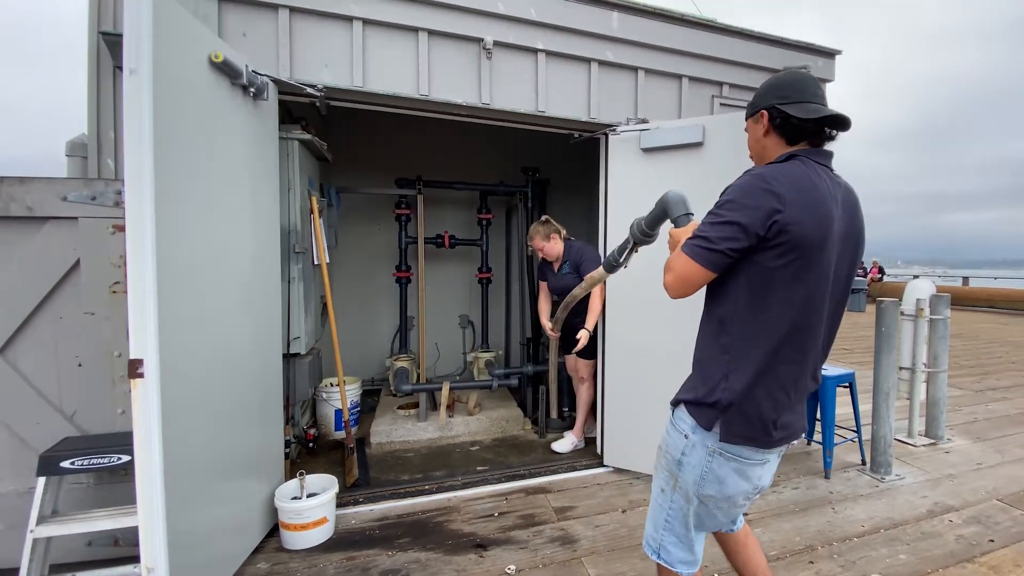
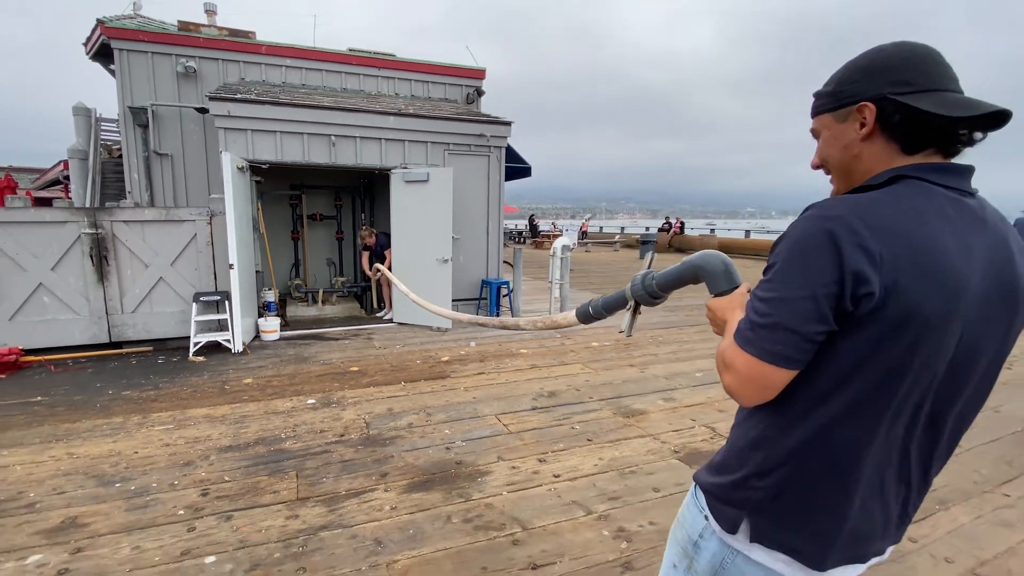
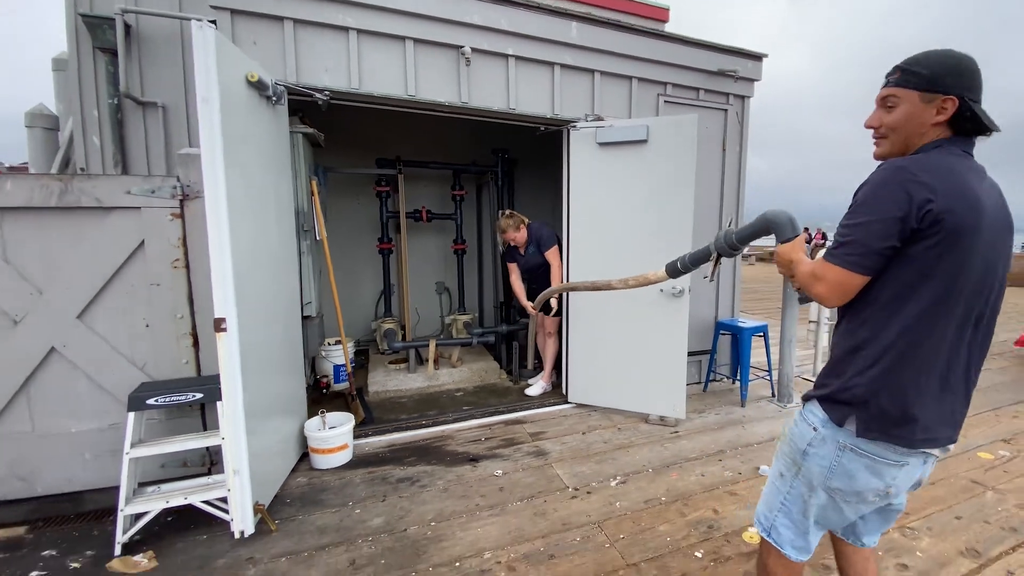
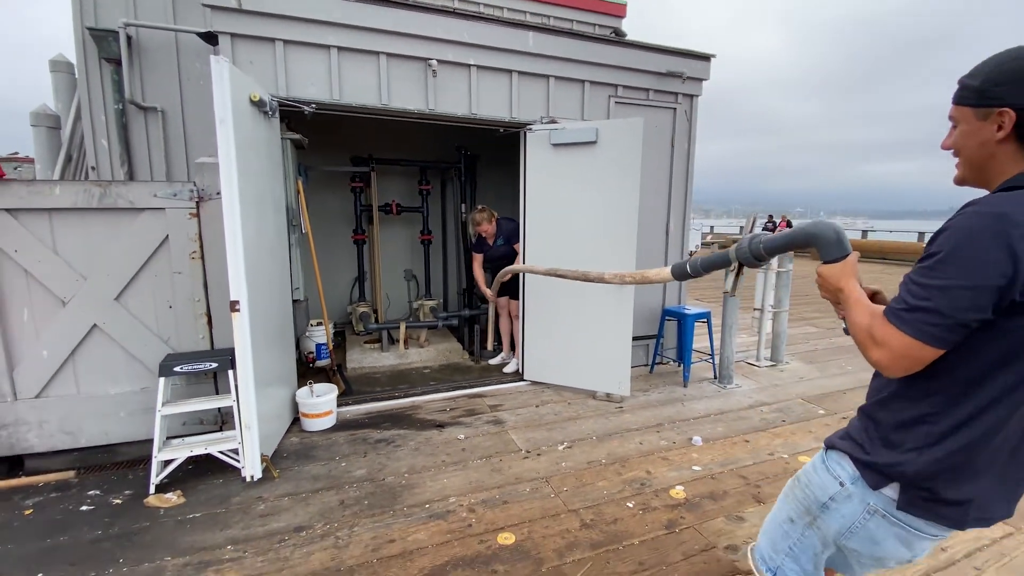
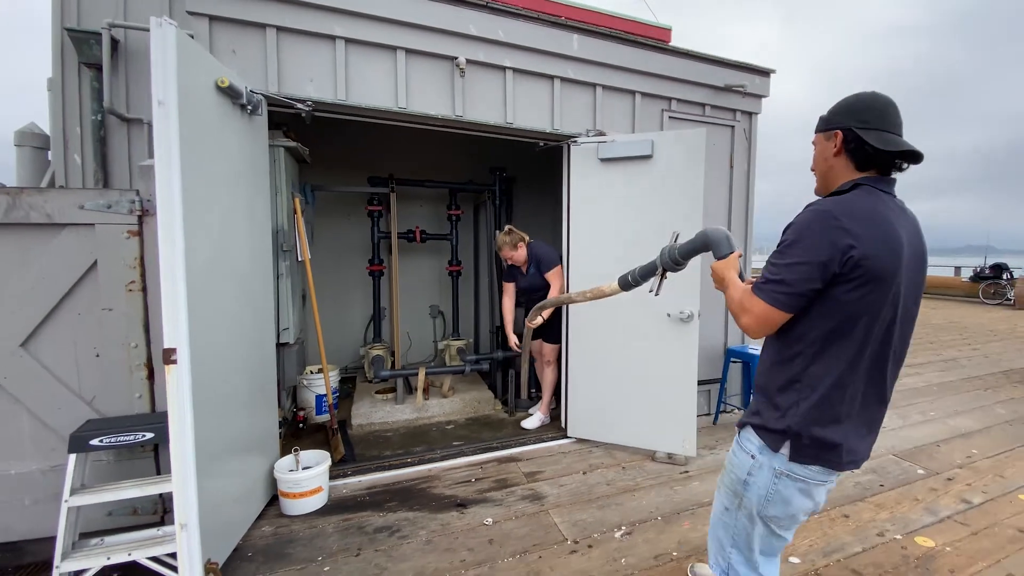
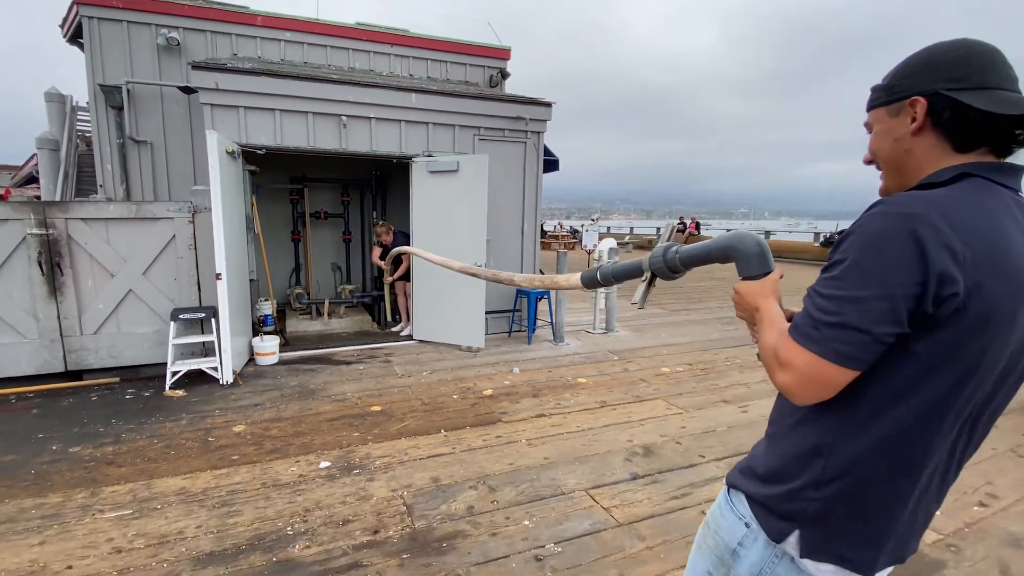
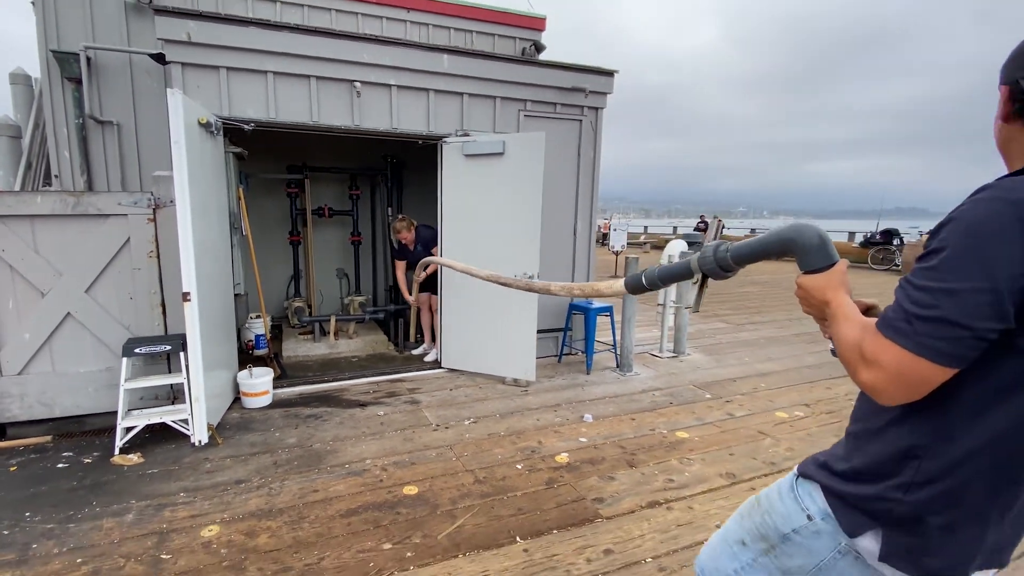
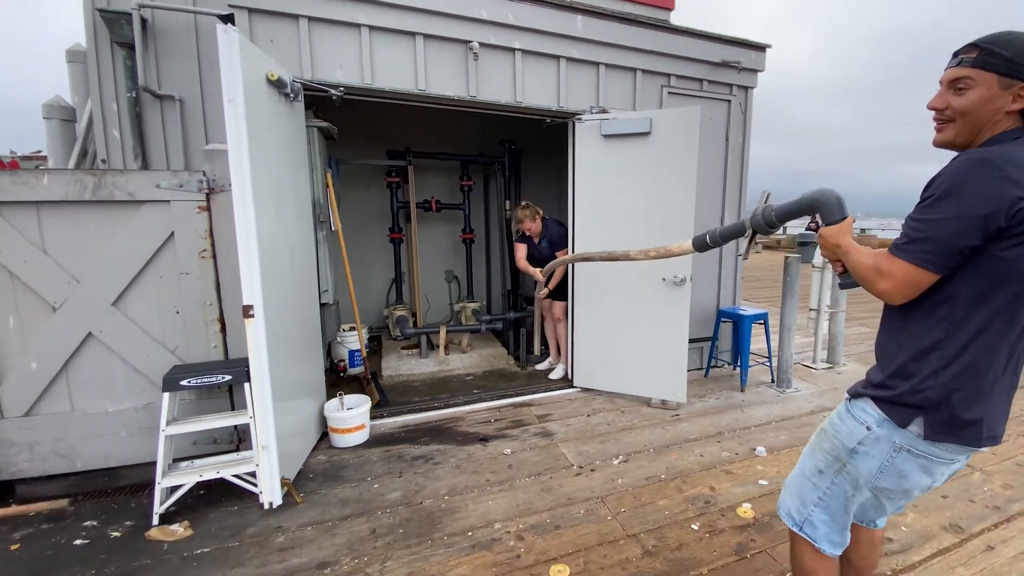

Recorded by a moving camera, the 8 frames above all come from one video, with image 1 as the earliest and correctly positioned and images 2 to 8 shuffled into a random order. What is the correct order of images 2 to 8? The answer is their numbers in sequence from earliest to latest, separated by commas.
5, 3, 8, 4, 7, 6, 2
